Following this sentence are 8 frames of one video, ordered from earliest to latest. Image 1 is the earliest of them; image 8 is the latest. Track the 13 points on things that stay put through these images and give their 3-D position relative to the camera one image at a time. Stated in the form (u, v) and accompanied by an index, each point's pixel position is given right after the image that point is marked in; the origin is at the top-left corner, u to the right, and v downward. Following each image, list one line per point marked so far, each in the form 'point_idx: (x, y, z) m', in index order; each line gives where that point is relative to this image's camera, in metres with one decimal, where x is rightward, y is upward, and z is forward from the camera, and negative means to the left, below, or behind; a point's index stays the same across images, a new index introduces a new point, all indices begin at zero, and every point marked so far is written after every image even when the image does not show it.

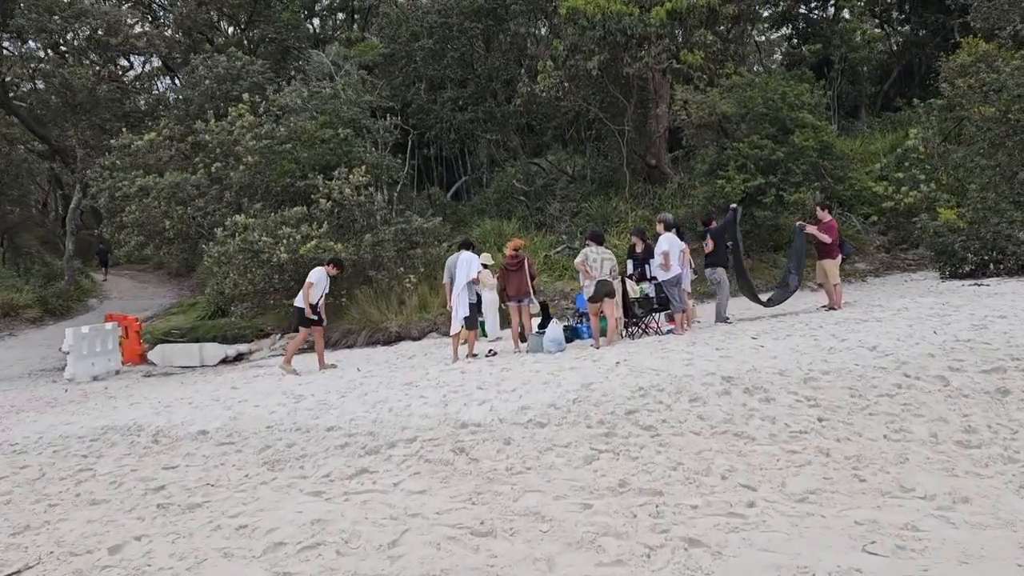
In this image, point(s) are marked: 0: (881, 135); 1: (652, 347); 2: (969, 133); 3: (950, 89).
0: (+8.6, +3.5, +19.8) m
1: (+1.4, -0.6, +8.4) m
2: (+7.5, +2.5, +13.8) m
3: (+7.5, +3.4, +14.6) m
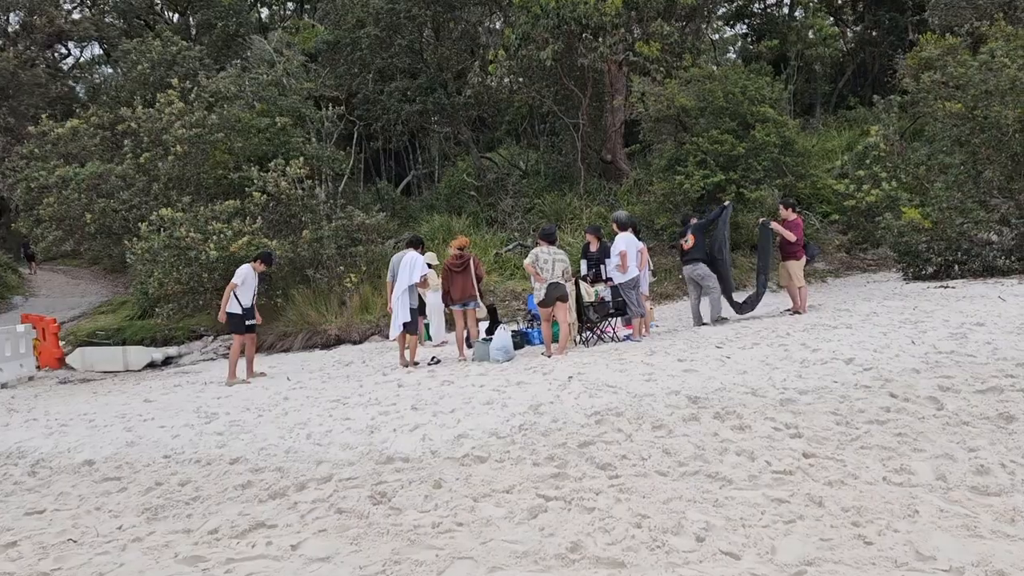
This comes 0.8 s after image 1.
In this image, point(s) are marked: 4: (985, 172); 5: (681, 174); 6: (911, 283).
0: (+7.5, +3.5, +19.4) m
1: (+0.9, -0.6, +7.7) m
2: (+6.6, +2.5, +13.4) m
3: (+6.7, +3.4, +14.2) m
4: (+6.7, +1.6, +11.9) m
5: (+2.7, +1.8, +13.6) m
6: (+5.7, +0.1, +12.2) m
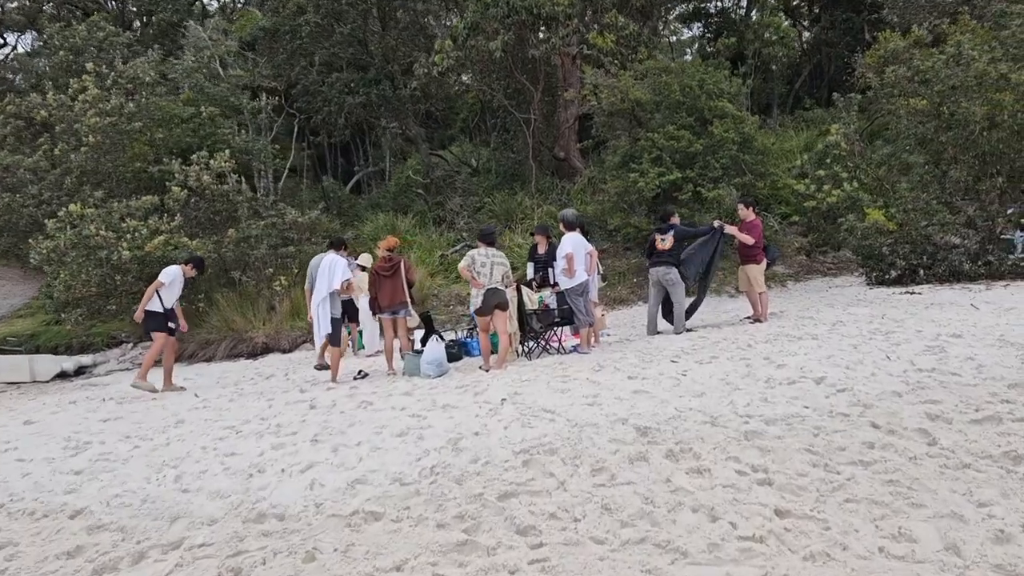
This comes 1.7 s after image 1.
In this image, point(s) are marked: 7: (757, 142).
0: (+6.4, +3.4, +18.9) m
1: (+0.3, -0.7, +6.8) m
2: (+5.8, +2.4, +12.9) m
3: (+5.8, +3.3, +13.7) m
4: (+5.9, +1.6, +11.4) m
5: (+1.8, +1.8, +12.8) m
6: (+5.0, 0.0, +11.6) m
7: (+3.7, +2.2, +12.8) m
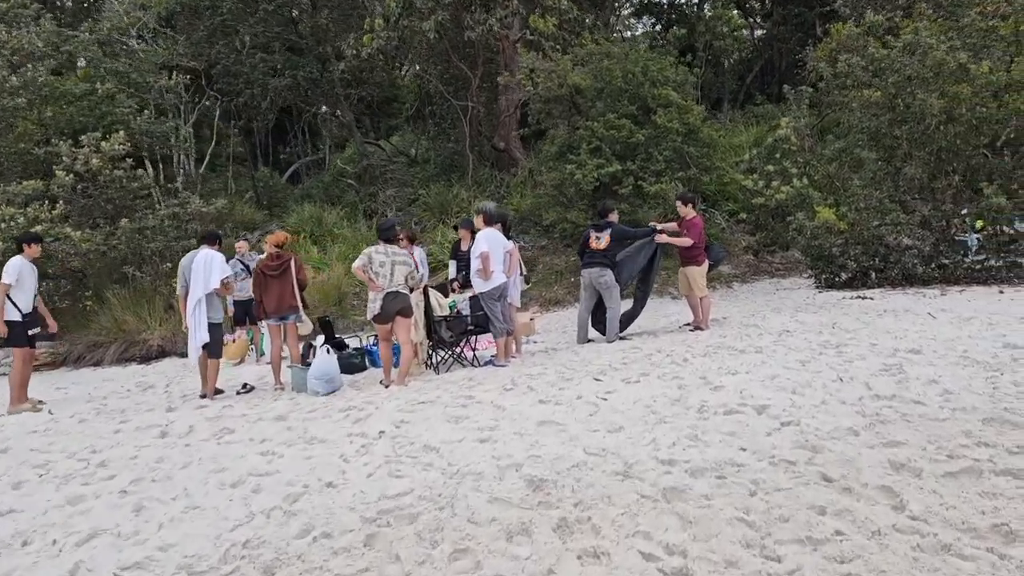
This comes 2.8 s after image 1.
0: (+5.0, +3.4, +18.2) m
1: (-0.4, -0.7, +5.9) m
2: (+4.8, +2.4, +12.2) m
3: (+4.8, +3.3, +13.0) m
4: (+5.0, +1.5, +10.7) m
5: (+0.8, +1.8, +11.9) m
6: (+4.0, 0.0, +10.8) m
7: (+2.7, +2.2, +12.0) m
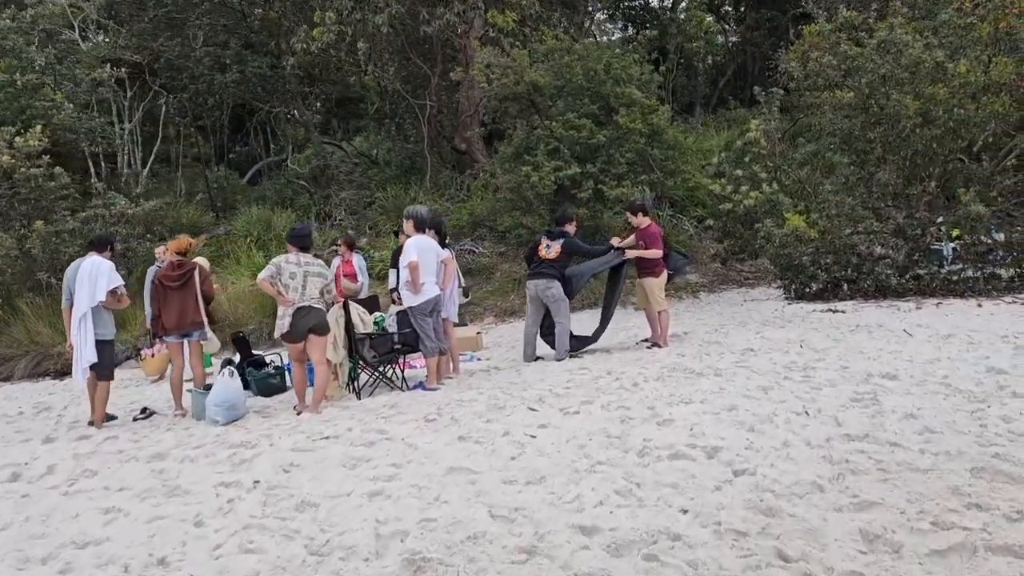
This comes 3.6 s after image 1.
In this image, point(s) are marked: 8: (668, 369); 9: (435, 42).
0: (+4.3, +3.2, +17.6) m
1: (-0.9, -0.8, +5.1) m
2: (+4.2, +2.2, +11.6) m
3: (+4.1, +3.1, +12.4) m
4: (+4.4, +1.4, +10.1) m
5: (+0.2, +1.6, +11.2) m
6: (+3.4, -0.2, +10.2) m
7: (+2.1, +2.0, +11.3) m
8: (+1.2, -0.6, +6.3) m
9: (-1.4, +4.3, +14.9) m
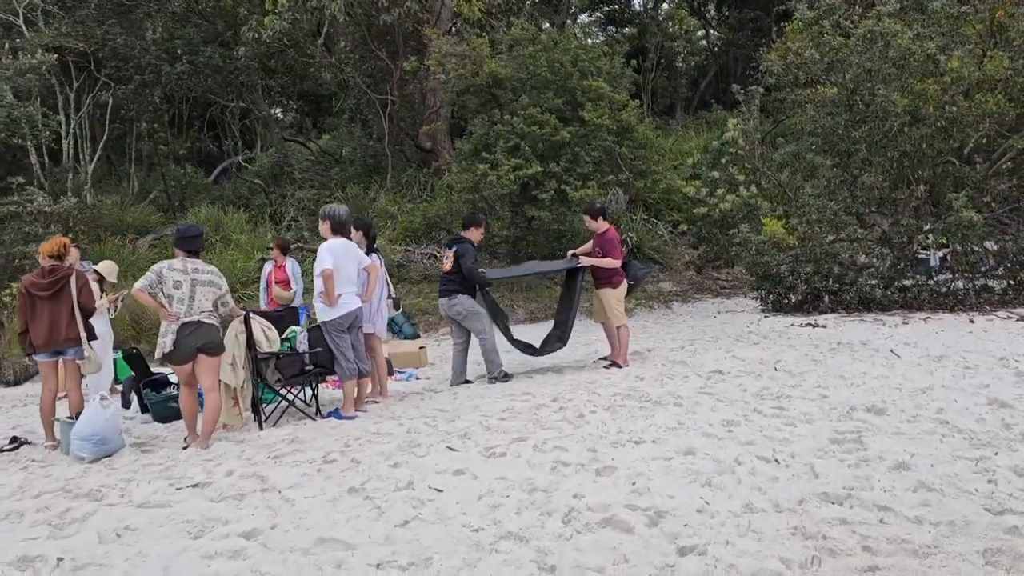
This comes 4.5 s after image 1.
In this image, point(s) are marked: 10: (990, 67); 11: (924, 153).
0: (+3.6, +3.1, +16.9) m
1: (-1.3, -0.9, +4.3) m
2: (+3.7, +2.1, +10.8) m
3: (+3.6, +3.0, +11.6) m
4: (+3.9, +1.2, +9.3) m
5: (-0.3, +1.5, +10.3) m
6: (+2.9, -0.3, +9.4) m
7: (+1.6, +1.9, +10.5) m
8: (+0.7, -0.7, +5.4) m
9: (-1.9, +4.2, +14.1) m
10: (+5.0, +2.3, +8.8) m
11: (+4.4, +1.4, +9.0) m
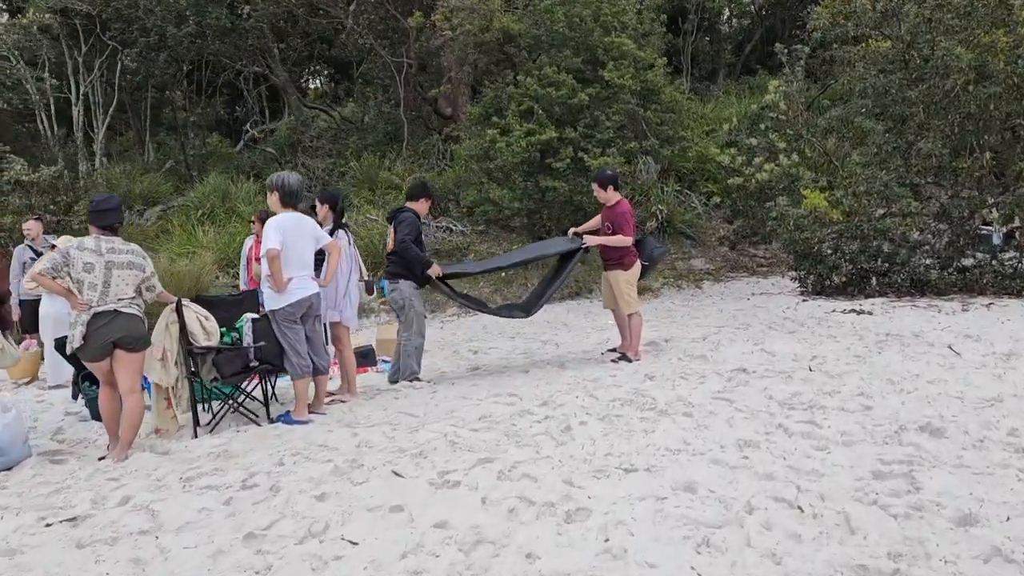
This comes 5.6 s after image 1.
0: (+4.1, +3.5, +15.7) m
1: (-1.4, -0.8, +3.5) m
2: (+3.8, +2.3, +9.7) m
3: (+3.8, +3.2, +10.5) m
4: (+4.0, +1.4, +8.2) m
5: (-0.1, +1.8, +9.4) m
6: (+3.0, -0.1, +8.4) m
7: (+1.7, +2.2, +9.5) m
8: (+0.6, -0.6, +4.6) m
9: (-1.6, +4.6, +13.1) m
10: (+5.0, +2.4, +7.6) m
11: (+4.5, +1.6, +7.9) m
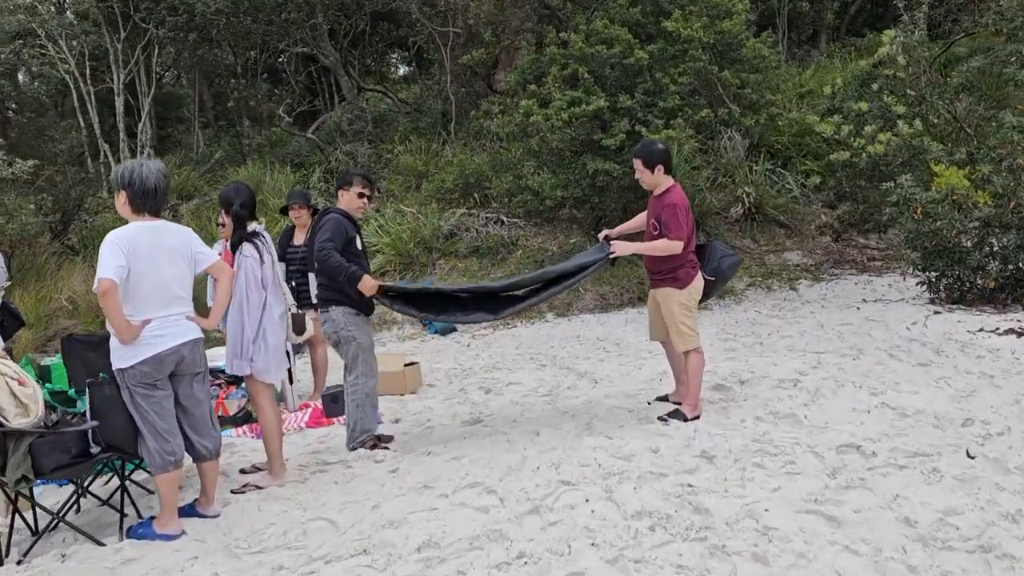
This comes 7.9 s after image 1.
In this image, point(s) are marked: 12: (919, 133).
0: (+5.2, +3.6, +13.4) m
1: (-1.7, -1.0, +2.0) m
2: (+4.2, +2.3, +7.5) m
3: (+4.3, +3.2, +8.3) m
4: (+4.2, +1.4, +6.1) m
5: (+0.3, +1.7, +7.7) m
6: (+3.3, -0.2, +6.4) m
7: (+2.1, +2.1, +7.6) m
8: (+0.5, -0.8, +2.8) m
9: (-0.8, +4.6, +11.5) m
10: (+5.2, +2.4, +5.3) m
11: (+4.7, +1.5, +5.6) m
12: (+3.5, +1.3, +7.4) m
